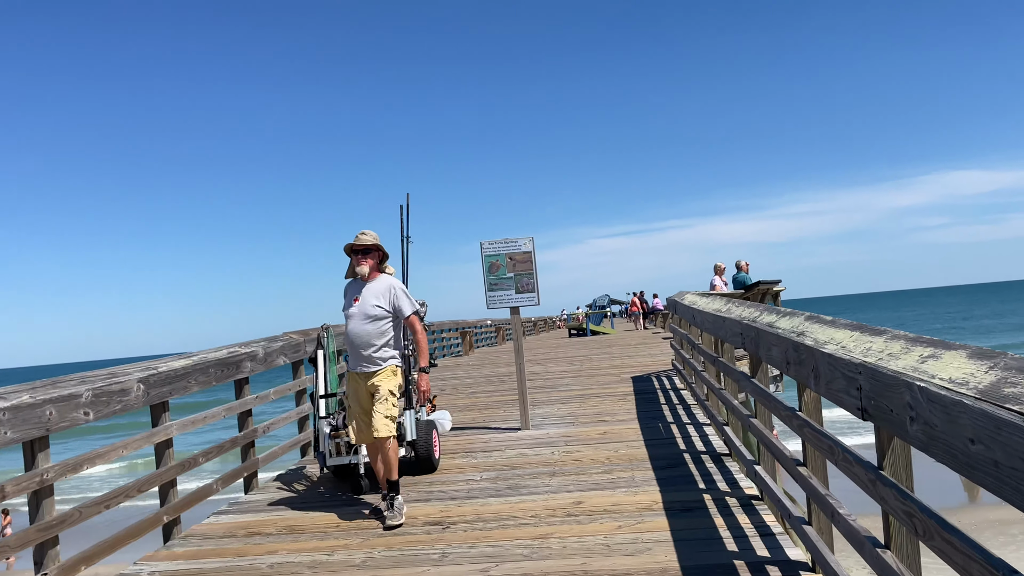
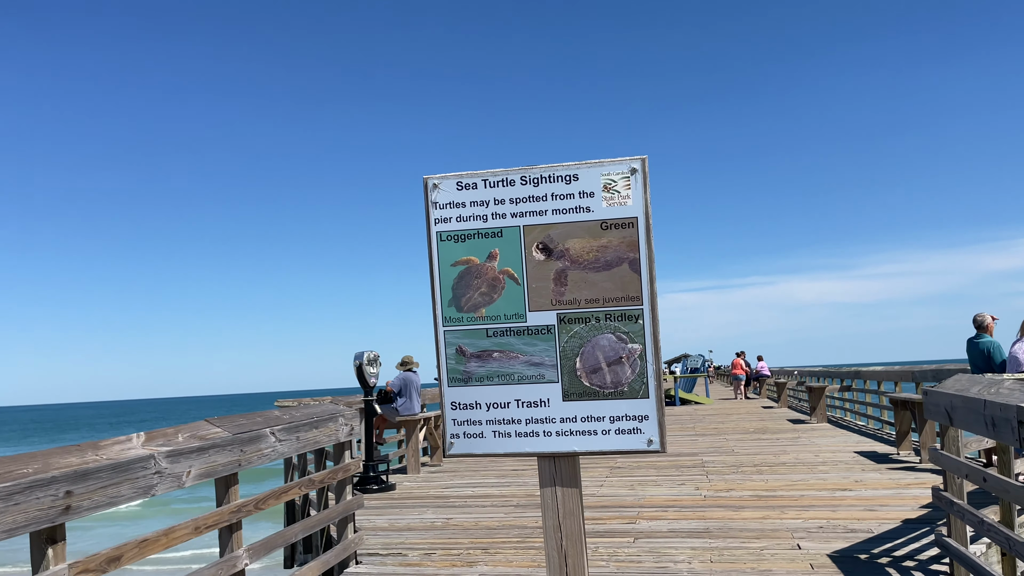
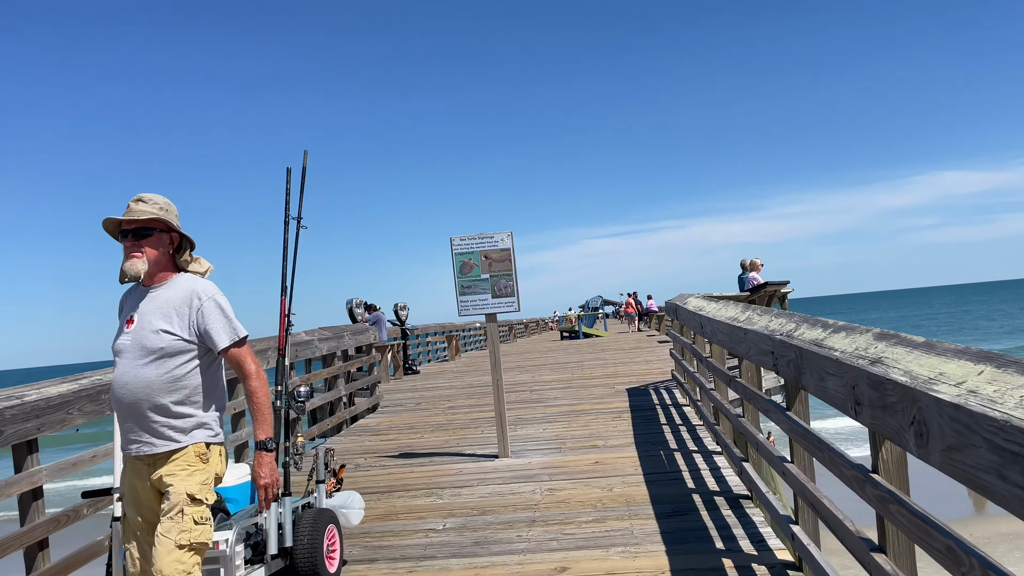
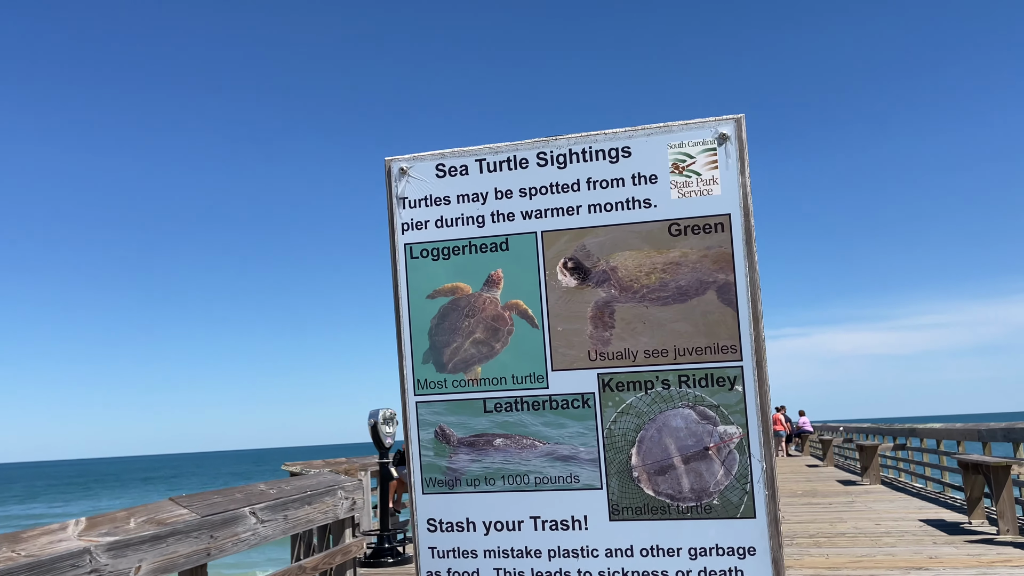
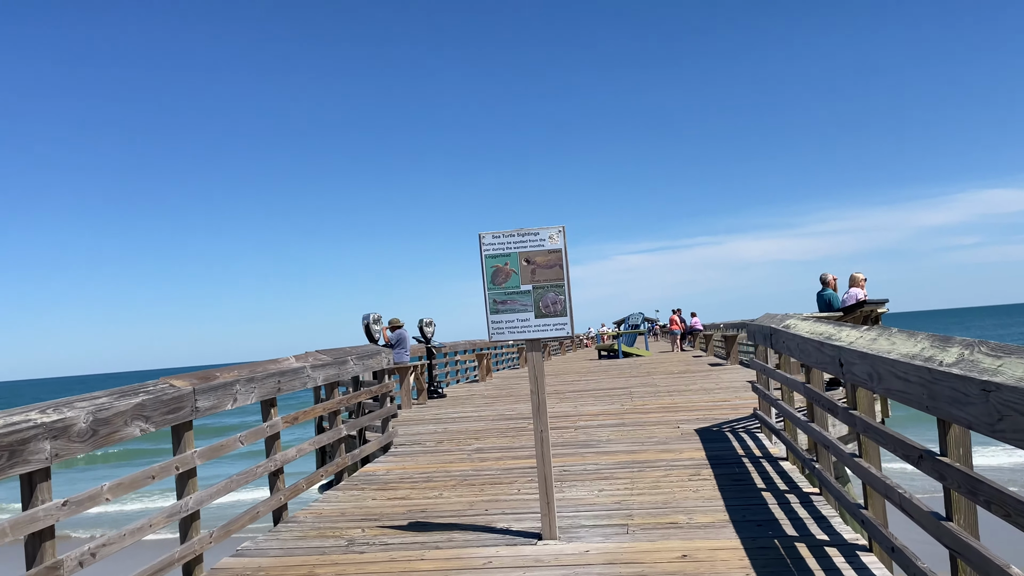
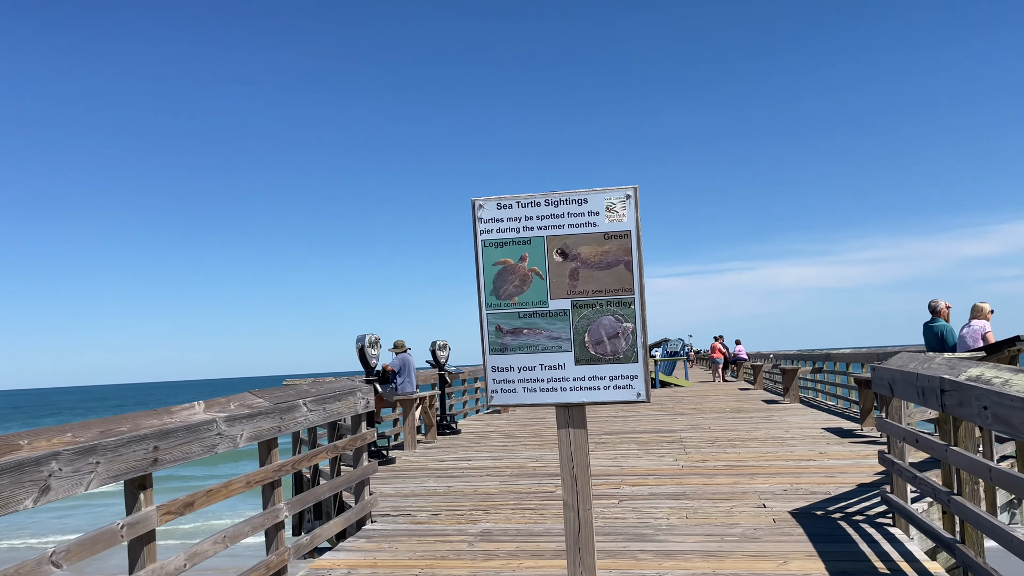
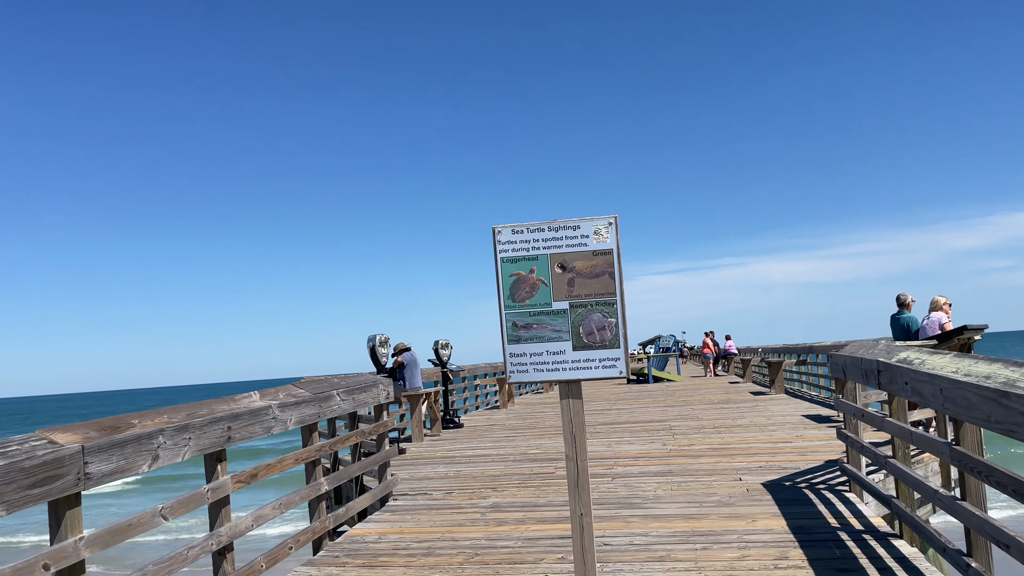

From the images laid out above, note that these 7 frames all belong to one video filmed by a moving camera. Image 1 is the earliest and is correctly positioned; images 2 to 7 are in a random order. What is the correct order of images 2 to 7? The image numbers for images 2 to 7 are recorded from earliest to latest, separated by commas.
3, 5, 7, 6, 2, 4
